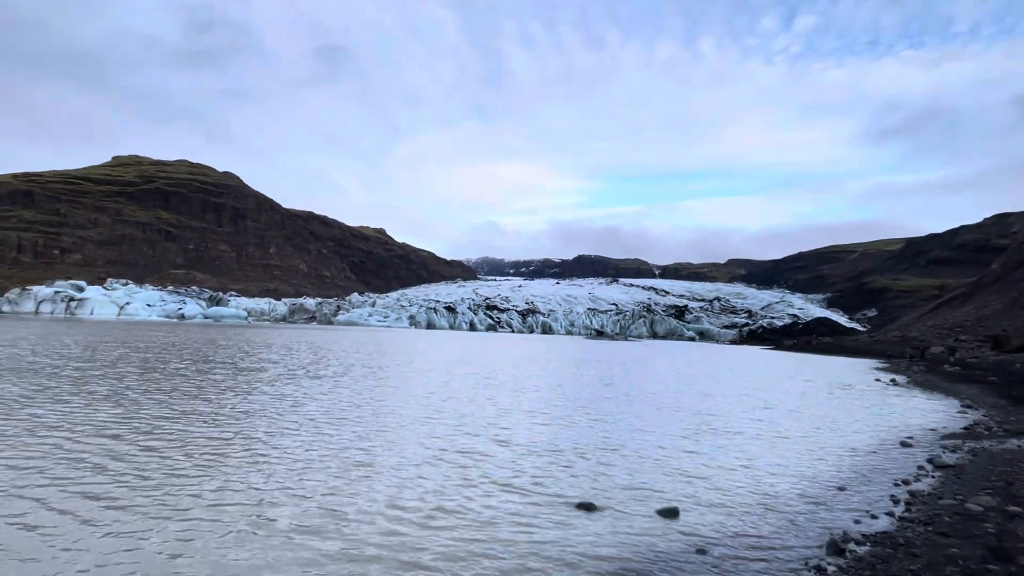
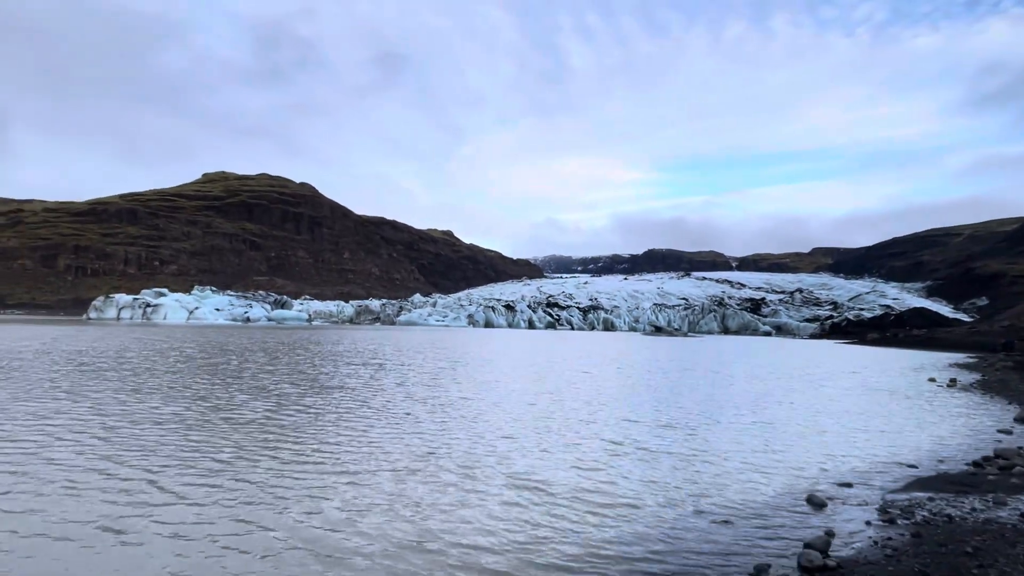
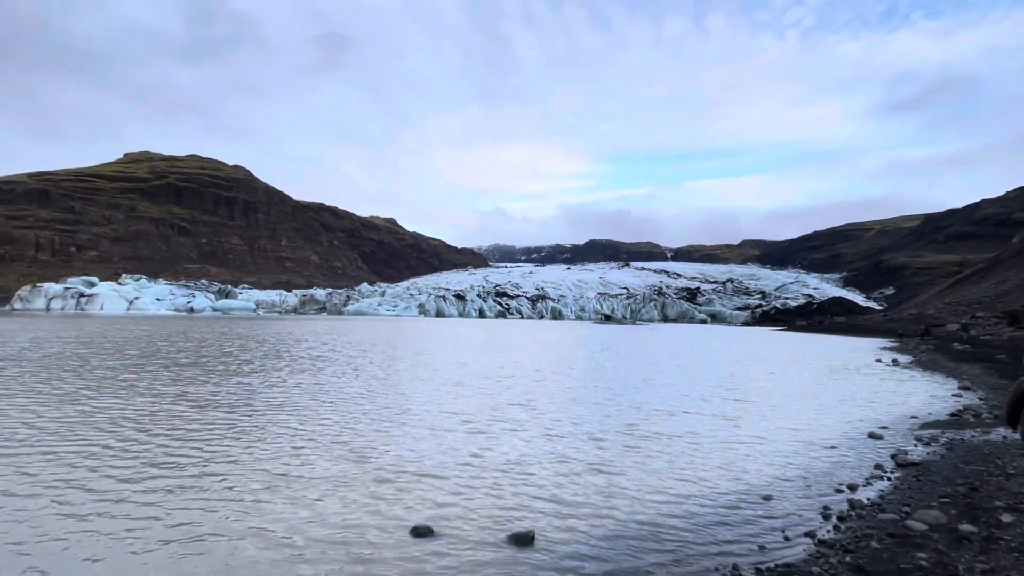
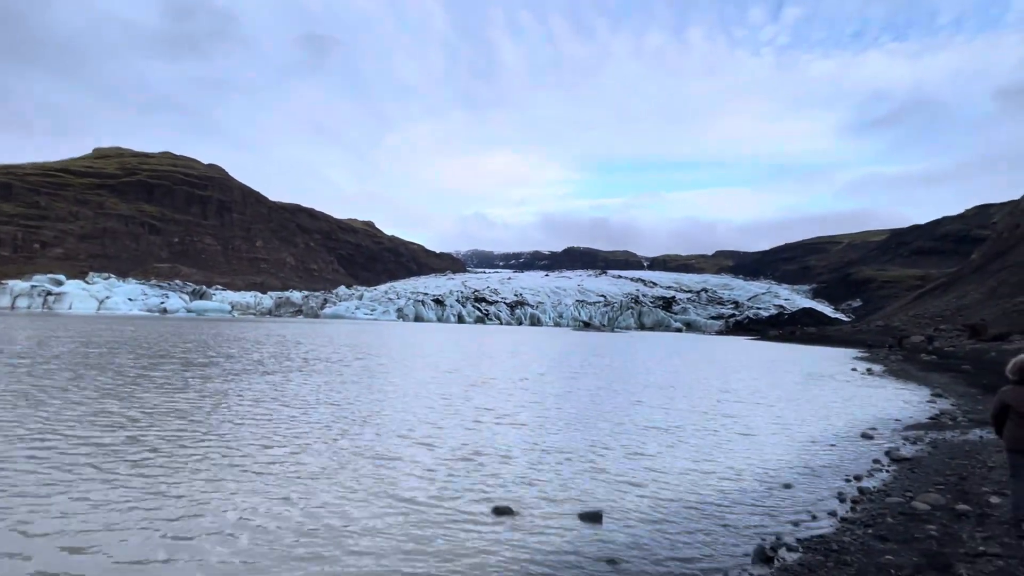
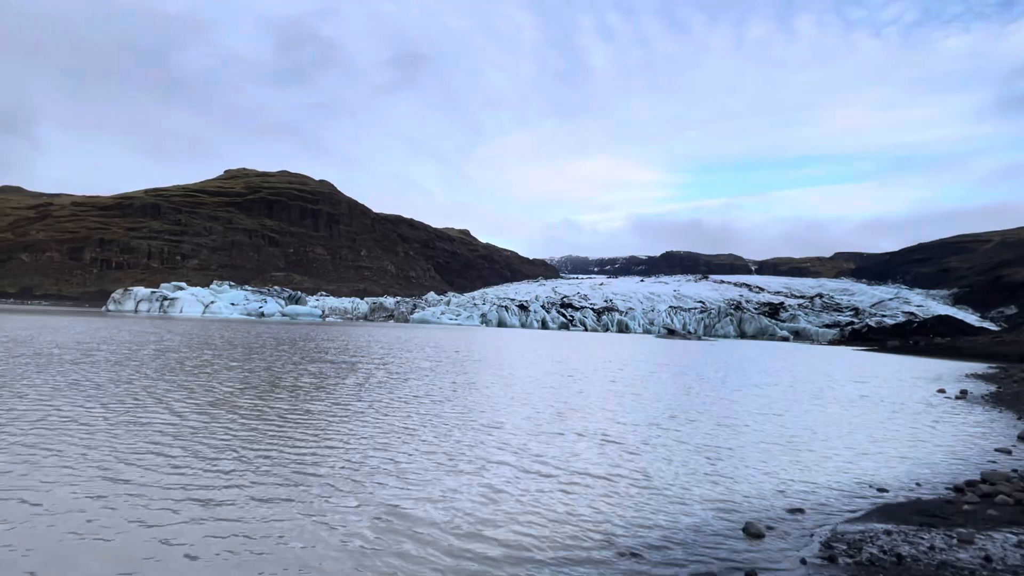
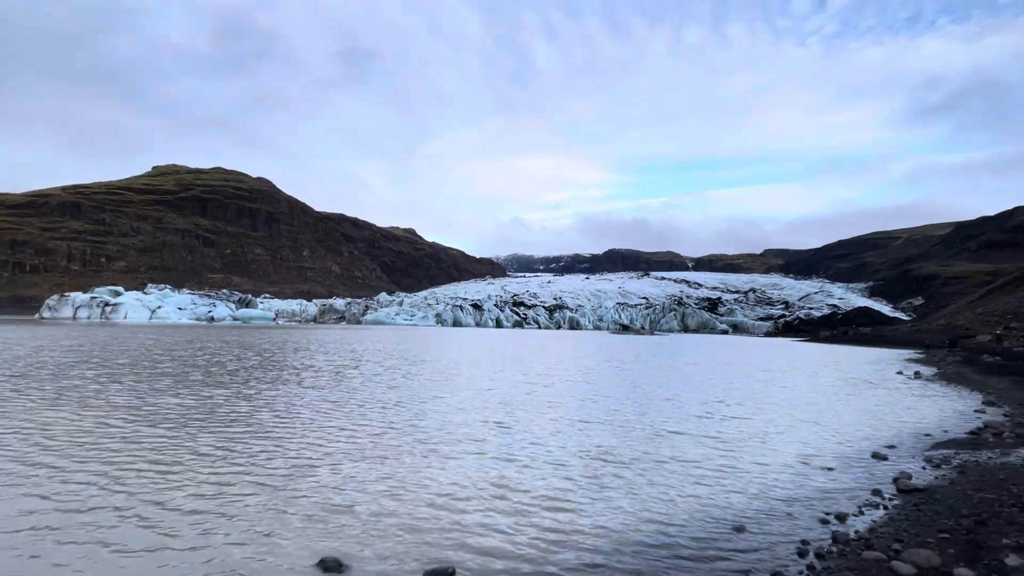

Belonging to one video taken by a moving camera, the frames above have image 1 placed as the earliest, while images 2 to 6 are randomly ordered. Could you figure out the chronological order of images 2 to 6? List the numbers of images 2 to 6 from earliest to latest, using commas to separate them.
4, 3, 6, 2, 5
